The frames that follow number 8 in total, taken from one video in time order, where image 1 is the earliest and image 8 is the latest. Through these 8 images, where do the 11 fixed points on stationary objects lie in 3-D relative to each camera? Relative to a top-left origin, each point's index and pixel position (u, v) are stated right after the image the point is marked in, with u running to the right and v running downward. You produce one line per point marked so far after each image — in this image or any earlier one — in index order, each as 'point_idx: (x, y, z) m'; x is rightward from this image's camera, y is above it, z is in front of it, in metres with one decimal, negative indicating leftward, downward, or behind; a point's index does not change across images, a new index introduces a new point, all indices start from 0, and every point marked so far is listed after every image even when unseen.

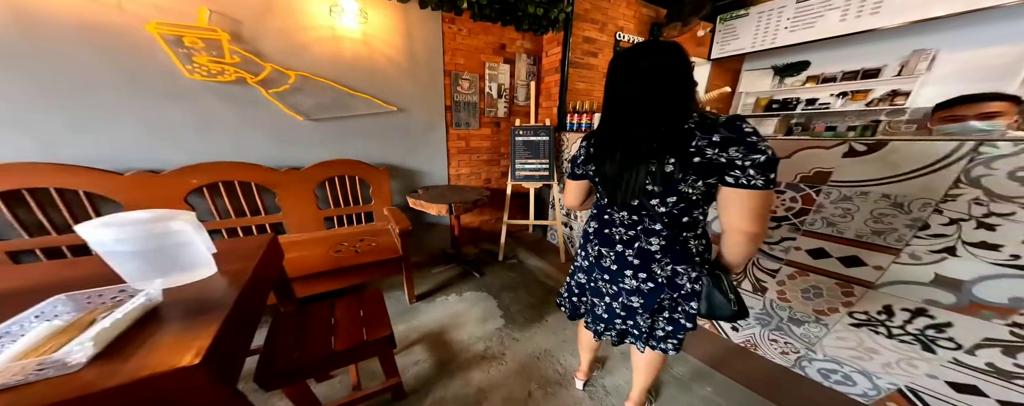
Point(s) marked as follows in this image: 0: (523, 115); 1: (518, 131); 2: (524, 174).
0: (+0.1, +1.0, +3.0) m
1: (+0.1, +0.7, +2.8) m
2: (+0.1, +0.3, +2.8) m
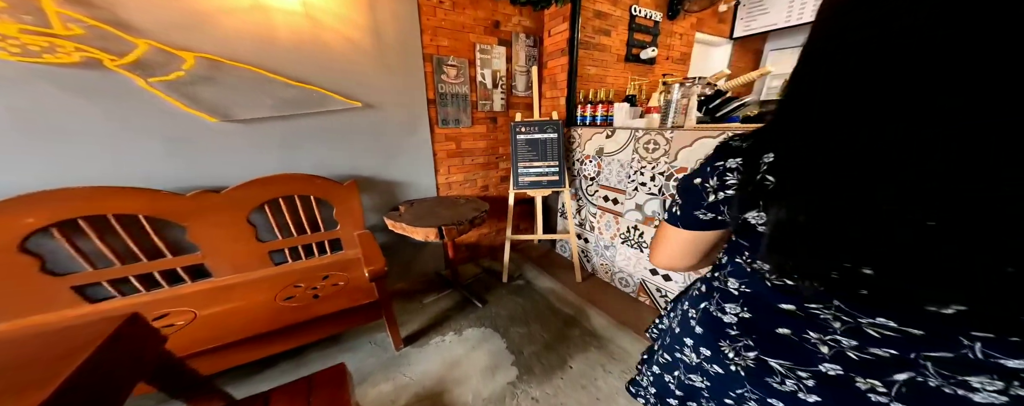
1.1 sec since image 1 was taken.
0: (+0.1, +0.9, +2.5) m
1: (+0.1, +0.6, +2.3) m
2: (+0.2, +0.2, +2.3) m
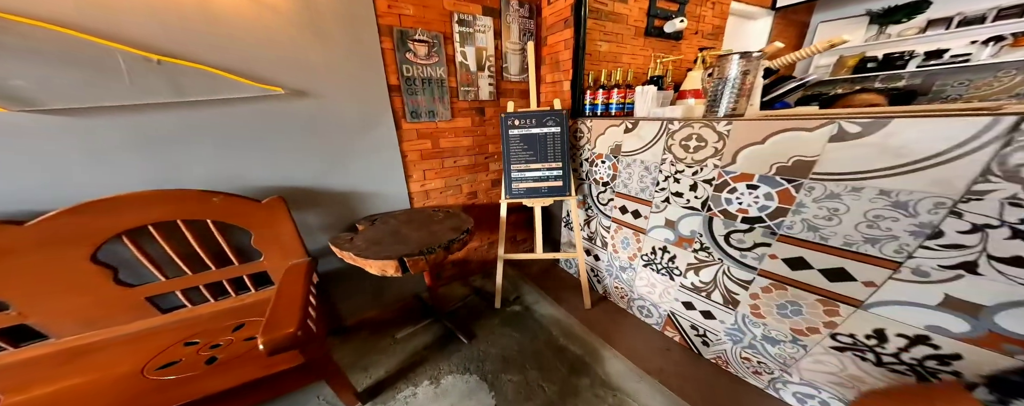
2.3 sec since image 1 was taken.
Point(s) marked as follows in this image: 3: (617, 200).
0: (0.0, +0.8, +2.0) m
1: (0.0, +0.5, +1.8) m
2: (+0.1, +0.1, +1.9) m
3: (+0.7, 0.0, +1.8) m
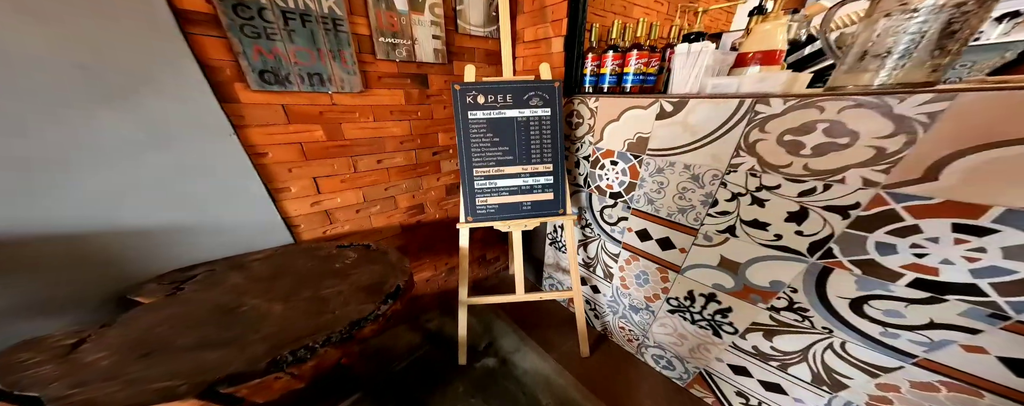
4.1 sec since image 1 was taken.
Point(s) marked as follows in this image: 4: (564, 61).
0: (-0.2, +0.7, +1.3) m
1: (-0.2, +0.4, +1.1) m
2: (-0.1, 0.0, +1.2) m
3: (+0.6, -0.1, +1.2) m
4: (+0.2, +0.6, +1.2) m
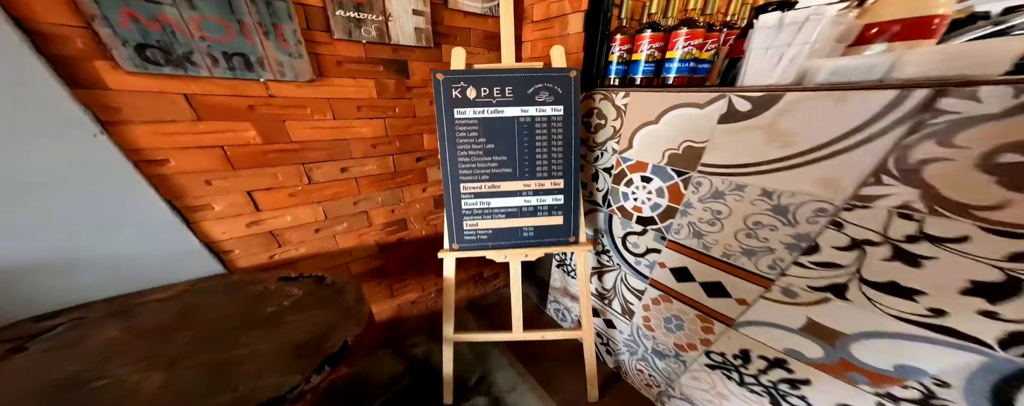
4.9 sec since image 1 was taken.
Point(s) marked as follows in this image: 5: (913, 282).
0: (-0.1, +0.6, +1.1) m
1: (-0.2, +0.3, +0.8) m
2: (-0.1, -0.1, +0.9) m
3: (+0.5, -0.2, +0.9) m
4: (+0.2, +0.5, +0.9) m
5: (+0.8, -0.2, +0.5) m
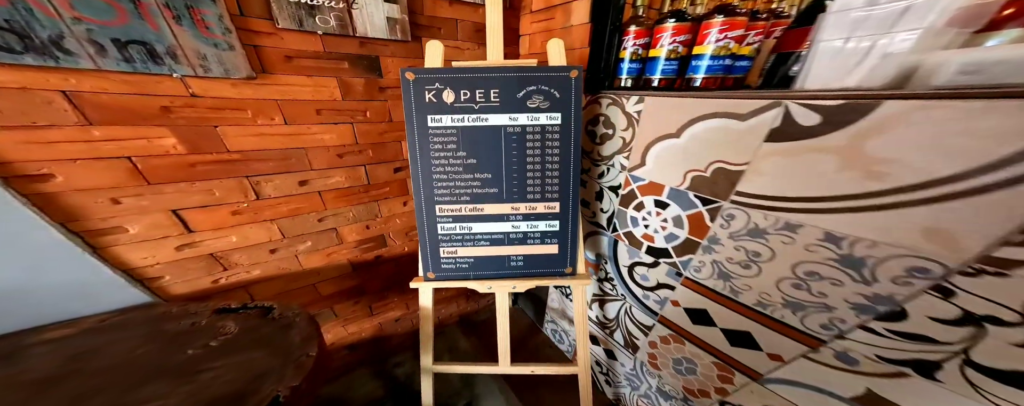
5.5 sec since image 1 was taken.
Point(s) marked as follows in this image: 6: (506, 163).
0: (-0.2, +0.6, +0.9) m
1: (-0.2, +0.3, +0.7) m
2: (-0.1, -0.1, +0.8) m
3: (+0.5, -0.3, +0.7) m
4: (+0.2, +0.5, +0.8) m
5: (+0.7, -0.2, +0.3) m
6: (0.0, +0.1, +0.7) m
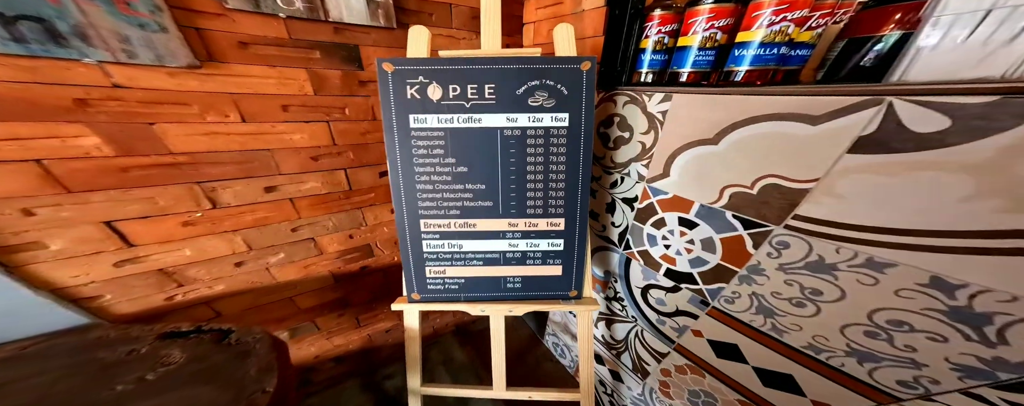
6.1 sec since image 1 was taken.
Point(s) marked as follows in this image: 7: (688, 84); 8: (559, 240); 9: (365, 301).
0: (-0.2, +0.5, +0.8) m
1: (-0.2, +0.2, +0.6) m
2: (-0.1, -0.2, +0.7) m
3: (+0.5, -0.3, +0.6) m
4: (+0.2, +0.4, +0.7) m
5: (+0.7, -0.3, +0.2) m
6: (0.0, +0.1, +0.6) m
7: (+0.4, +0.3, +0.6) m
8: (+0.1, -0.1, +0.7) m
9: (-0.6, -0.4, +1.1) m
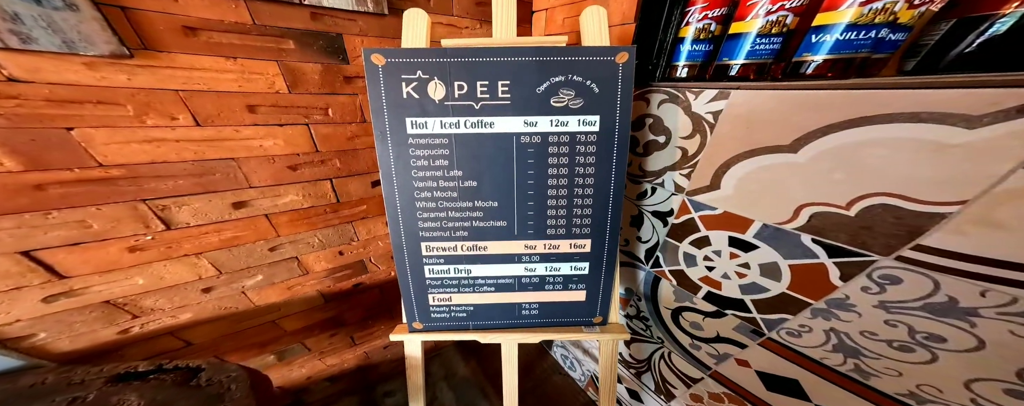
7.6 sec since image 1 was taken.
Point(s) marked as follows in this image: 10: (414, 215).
0: (-0.1, +0.5, +0.7) m
1: (-0.2, +0.2, +0.5) m
2: (-0.1, -0.2, +0.6) m
3: (+0.5, -0.3, +0.5) m
4: (+0.2, +0.4, +0.6) m
5: (+0.7, -0.3, +0.1) m
6: (0.0, 0.0, +0.5) m
7: (+0.4, +0.2, +0.5) m
8: (+0.1, -0.1, +0.6) m
9: (-0.6, -0.5, +1.0) m
10: (-0.2, 0.0, +0.5) m
